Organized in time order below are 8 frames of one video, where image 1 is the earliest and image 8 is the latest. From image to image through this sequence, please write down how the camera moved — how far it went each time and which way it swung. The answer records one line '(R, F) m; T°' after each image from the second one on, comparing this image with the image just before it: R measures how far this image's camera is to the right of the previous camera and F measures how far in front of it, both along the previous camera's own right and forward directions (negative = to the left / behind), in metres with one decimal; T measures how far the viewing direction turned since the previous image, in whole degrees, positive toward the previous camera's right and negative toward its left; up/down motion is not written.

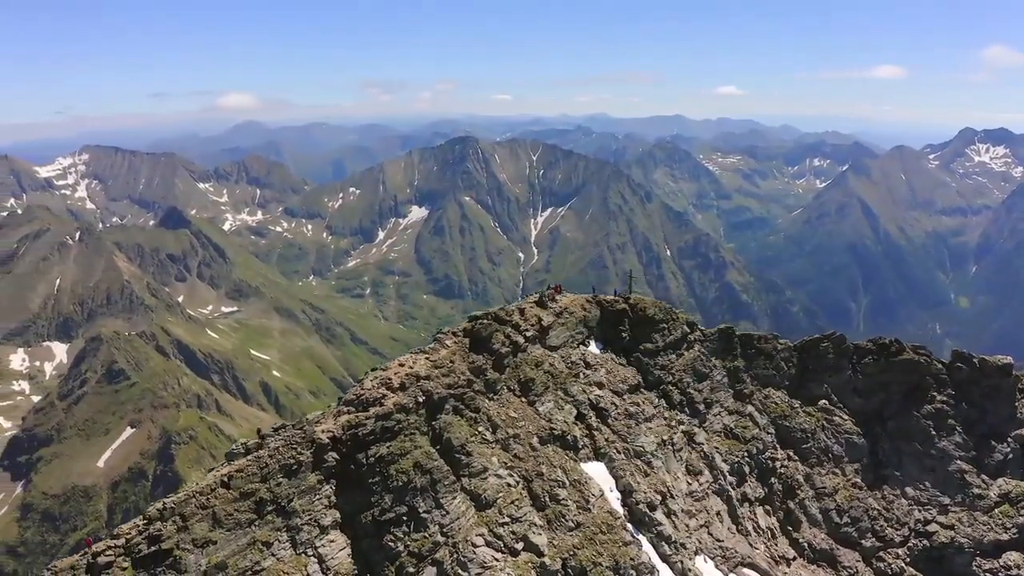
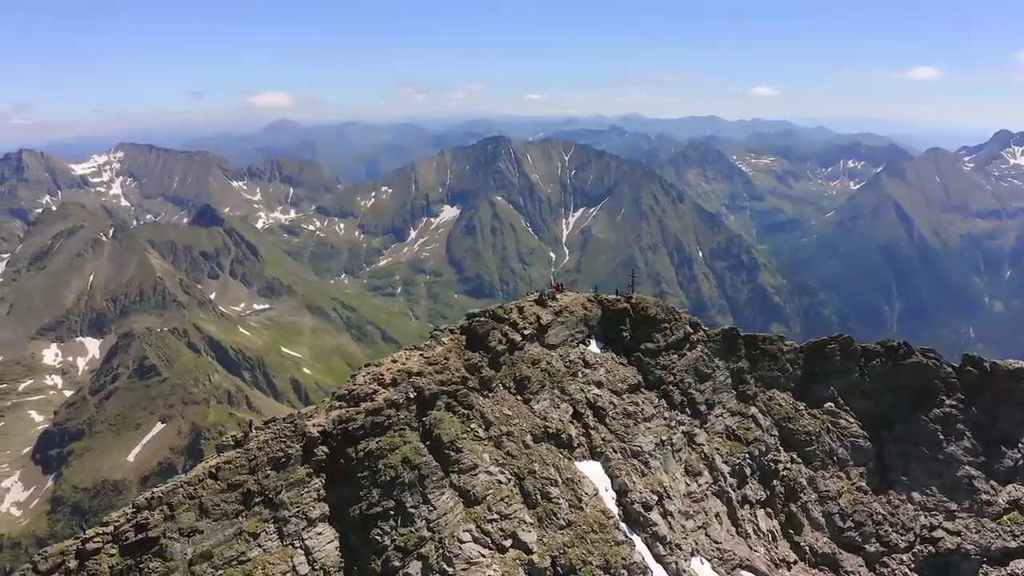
(+2.0, -0.1) m; -2°
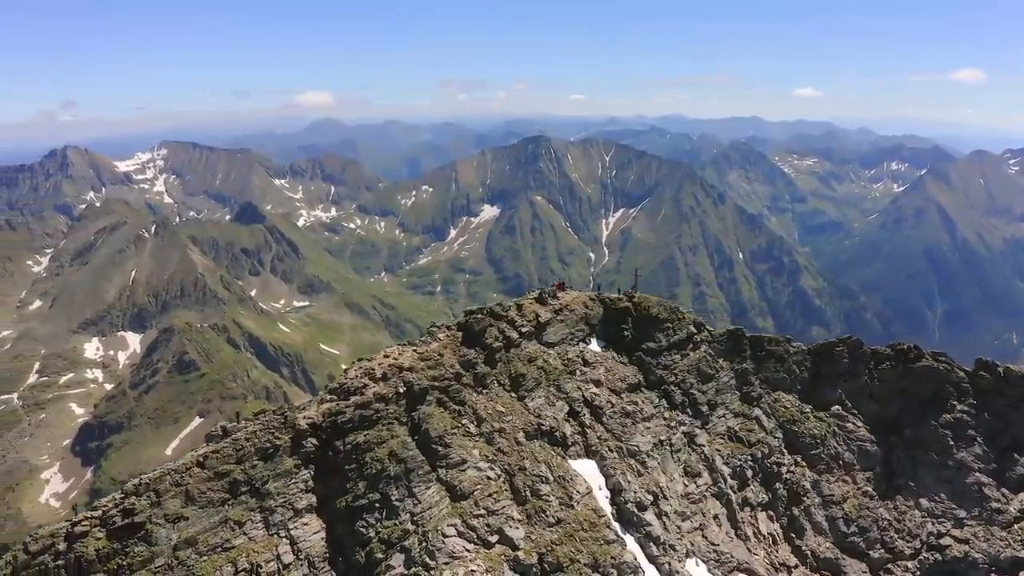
(+2.5, -0.1) m; -2°
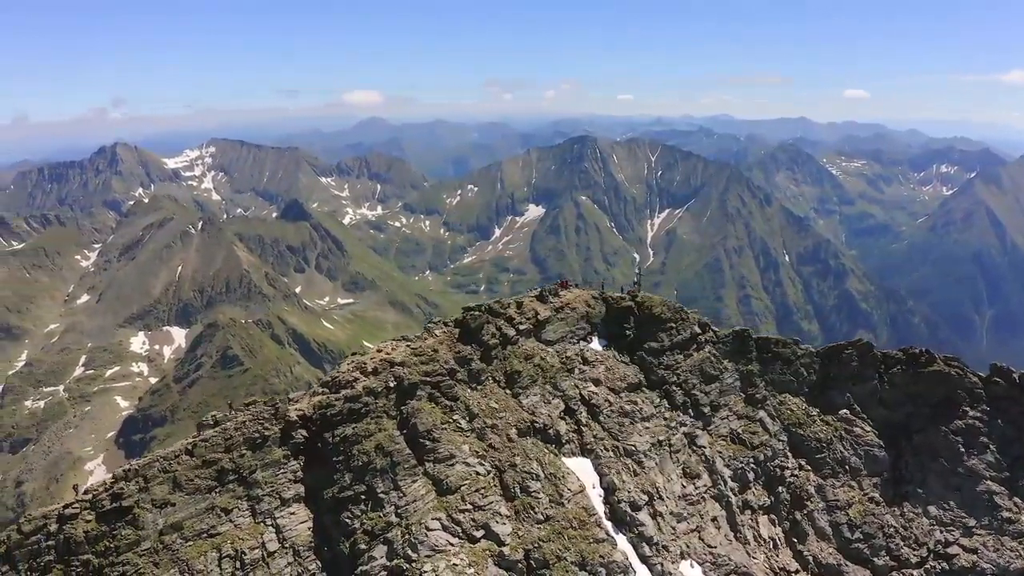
(+2.7, -0.1) m; -2°
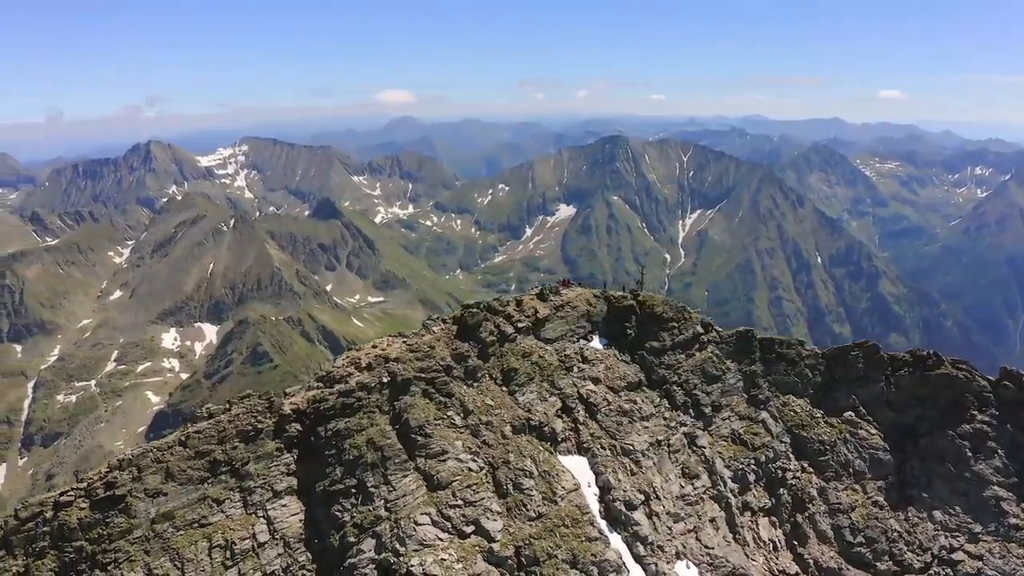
(+1.9, -0.1) m; -2°
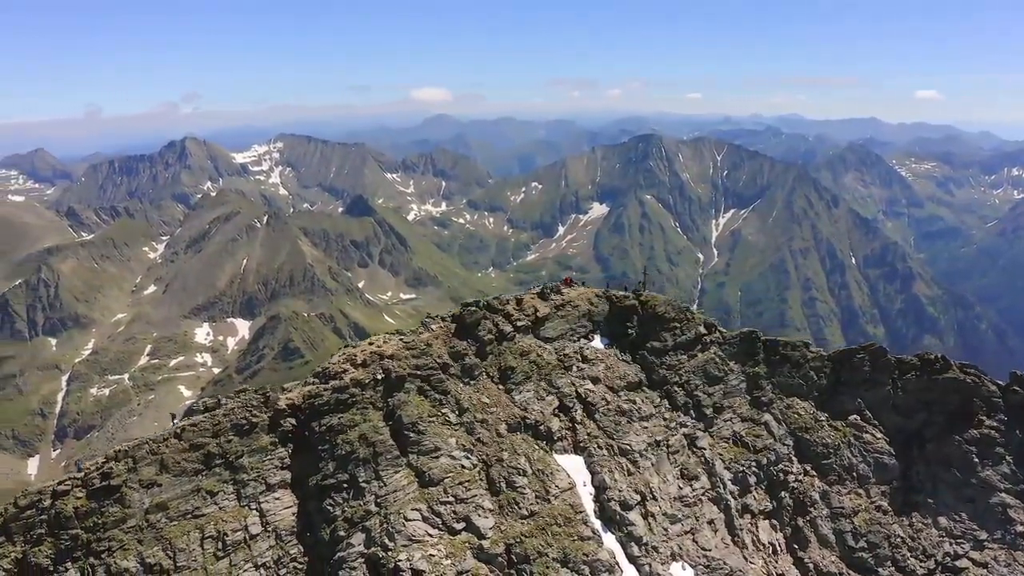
(+1.9, -0.2) m; -2°
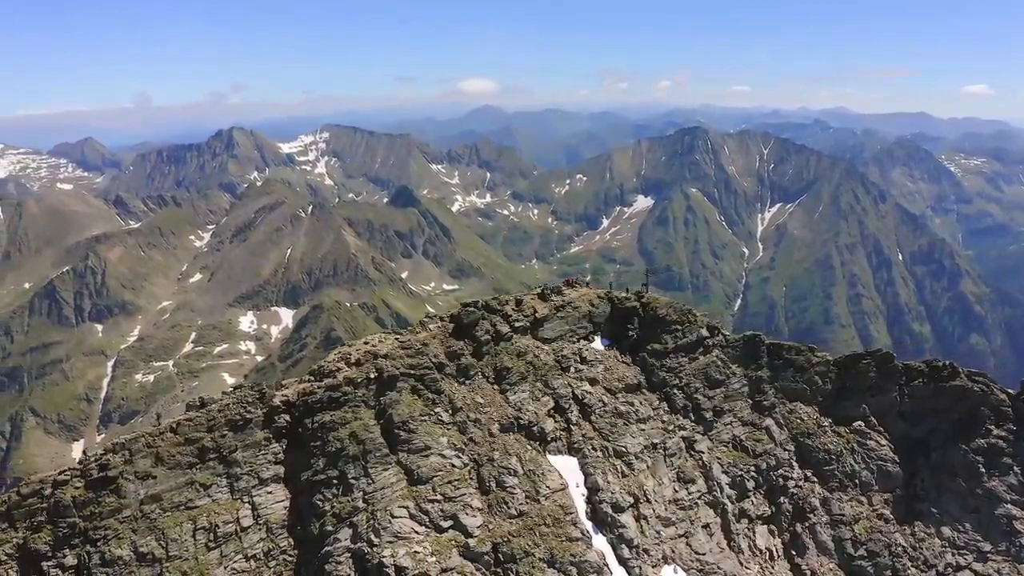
(+2.6, -0.5) m; -2°
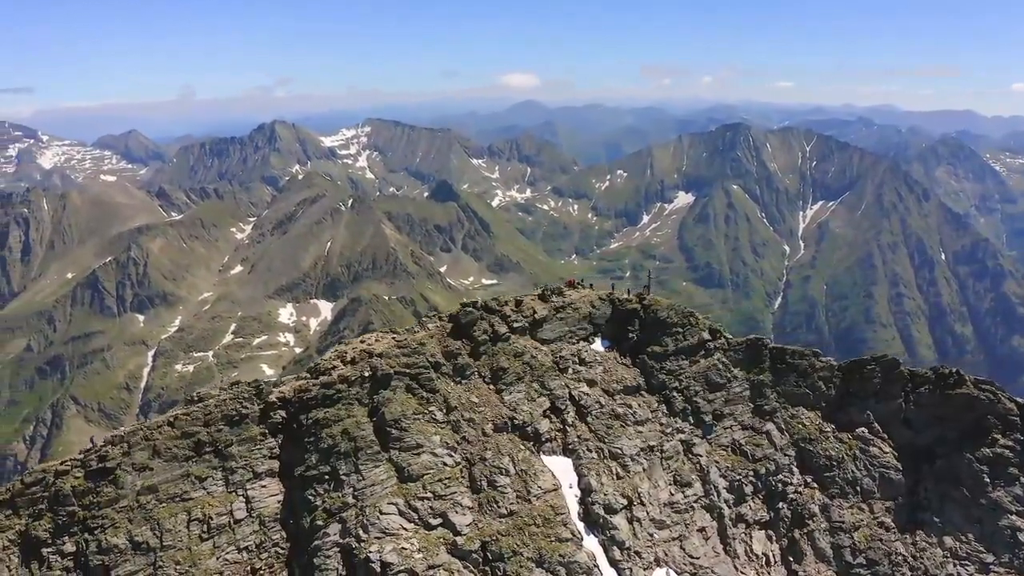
(+2.3, -0.4) m; -2°
